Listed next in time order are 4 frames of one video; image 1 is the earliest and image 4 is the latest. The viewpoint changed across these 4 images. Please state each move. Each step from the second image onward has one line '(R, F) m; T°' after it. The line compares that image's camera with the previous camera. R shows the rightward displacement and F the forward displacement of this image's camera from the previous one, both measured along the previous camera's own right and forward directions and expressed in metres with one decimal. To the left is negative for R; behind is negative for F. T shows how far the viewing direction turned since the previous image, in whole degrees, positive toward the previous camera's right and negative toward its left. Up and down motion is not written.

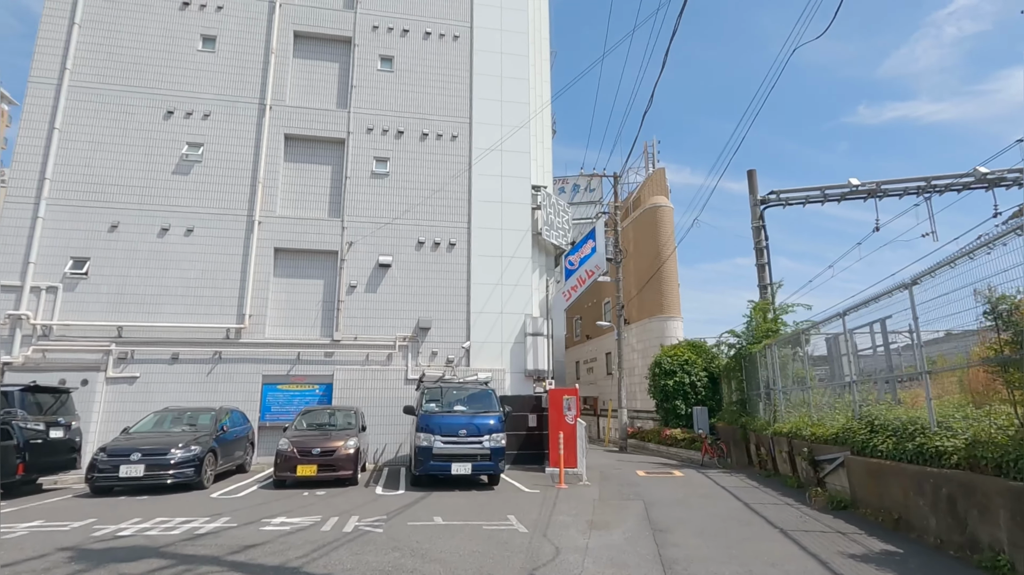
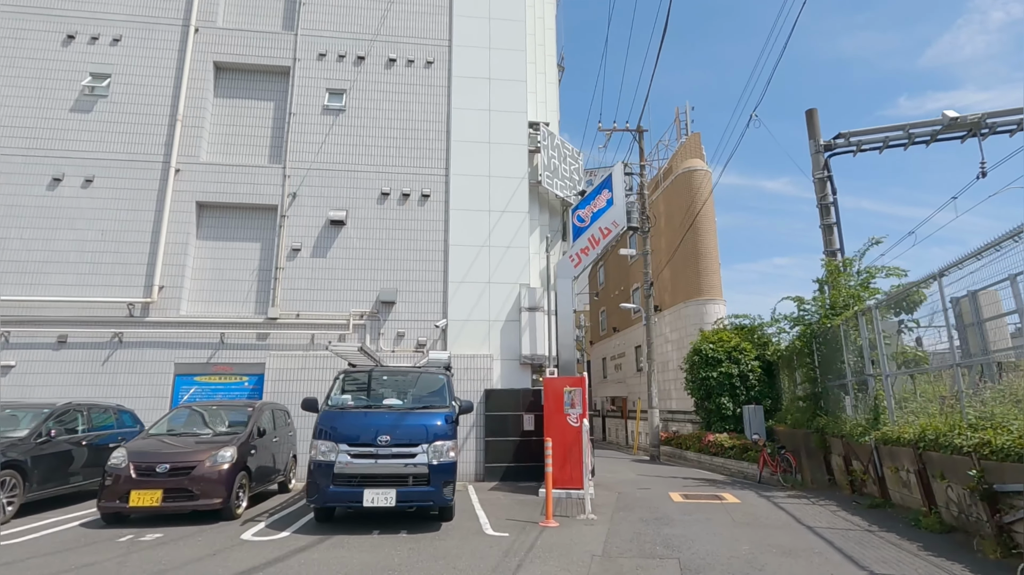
(+1.0, +3.7) m; -3°
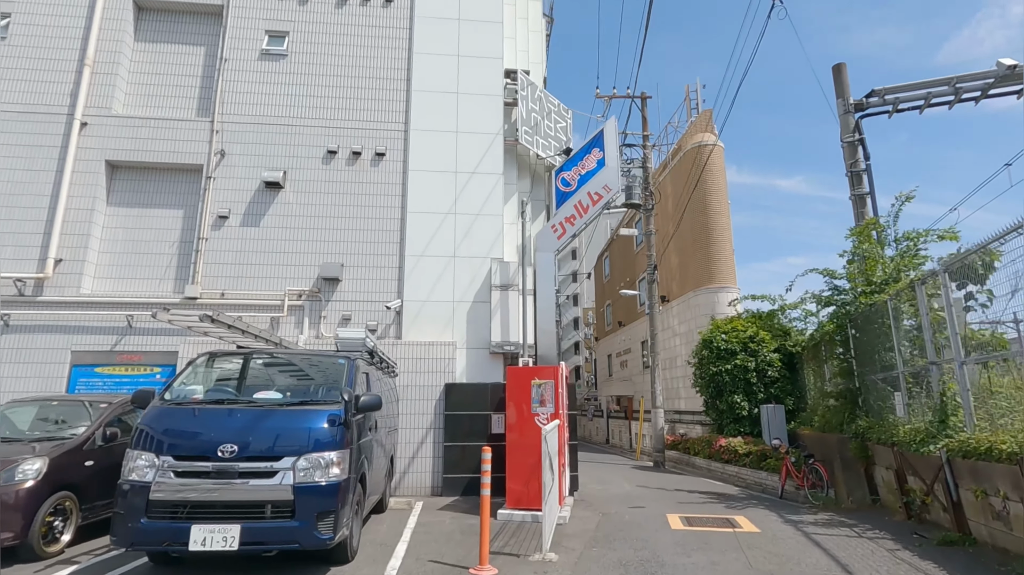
(+0.8, +2.0) m; -1°
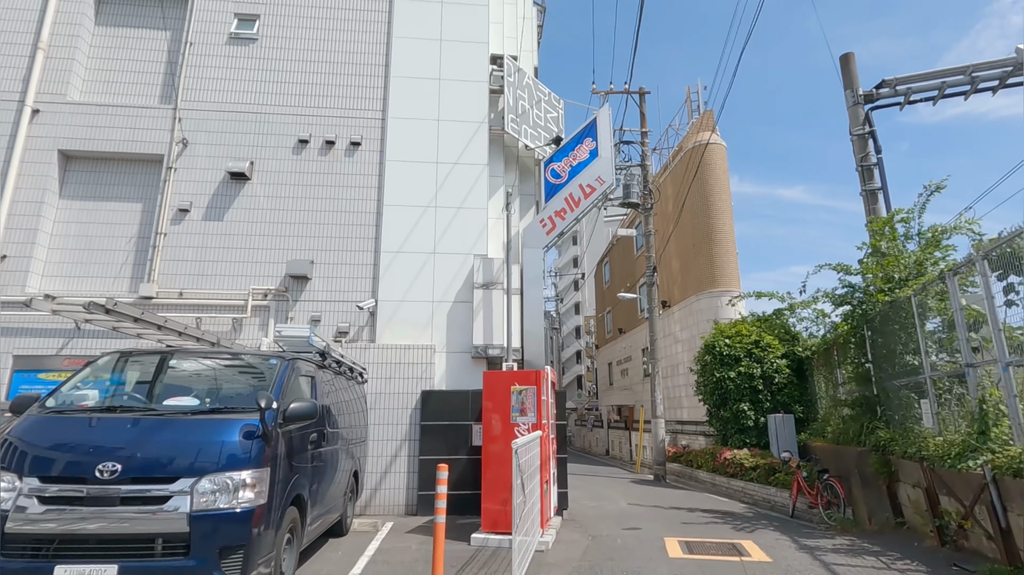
(+0.3, +0.8) m; 0°
